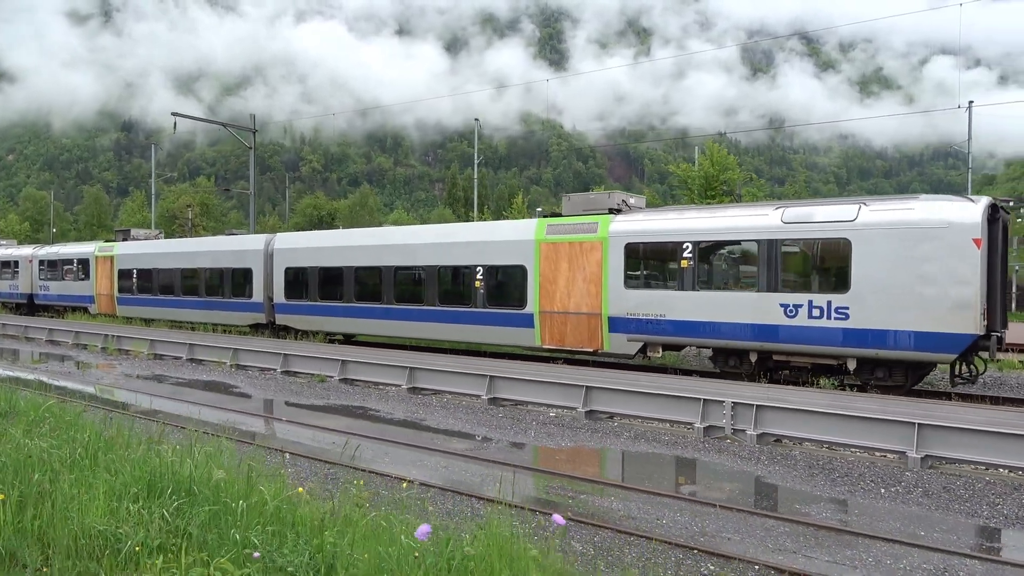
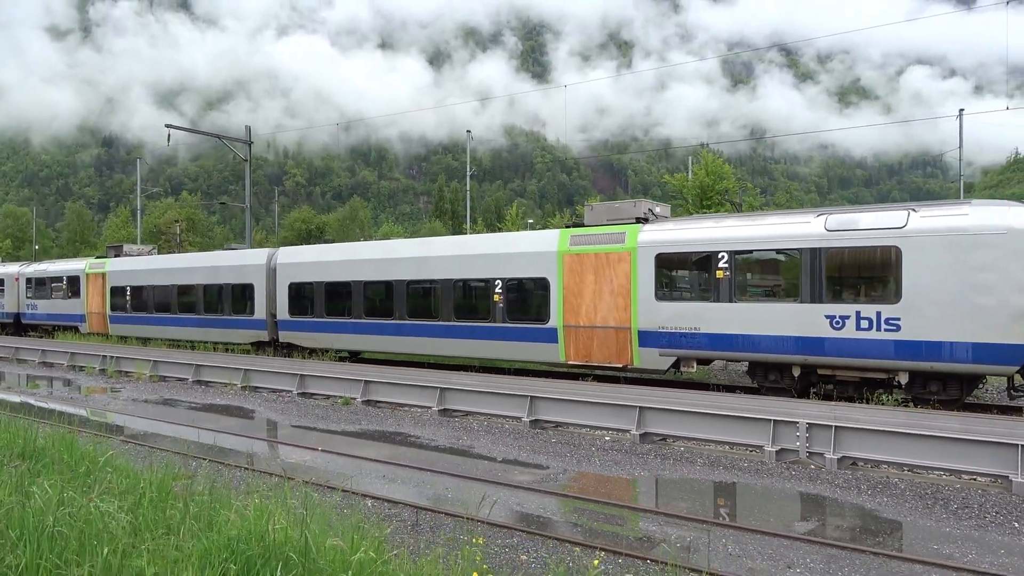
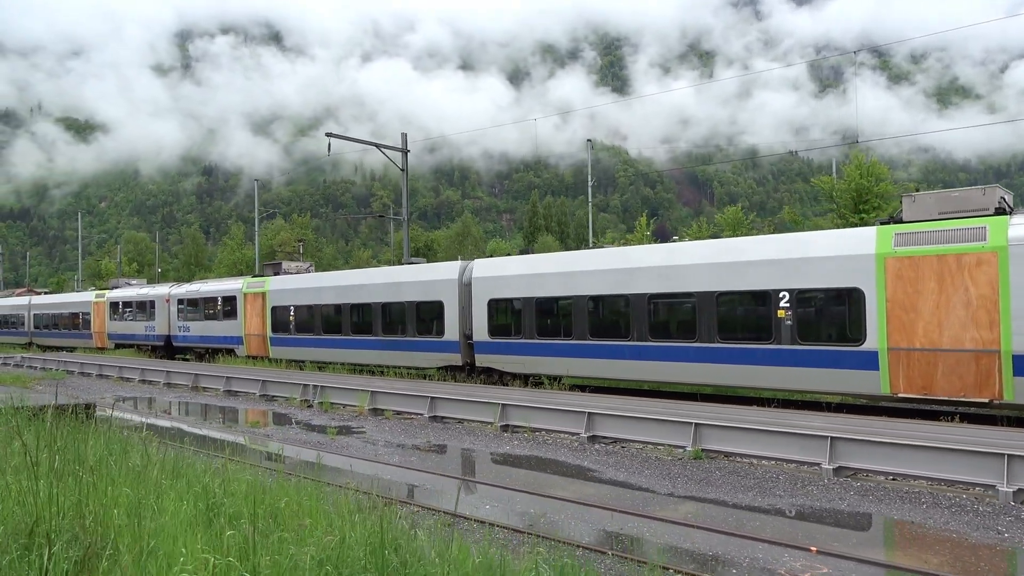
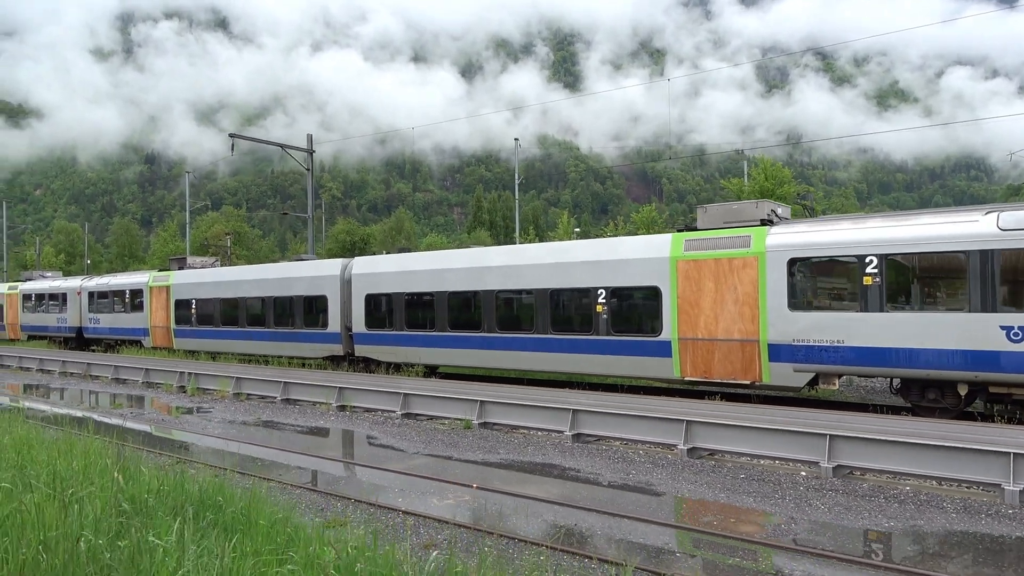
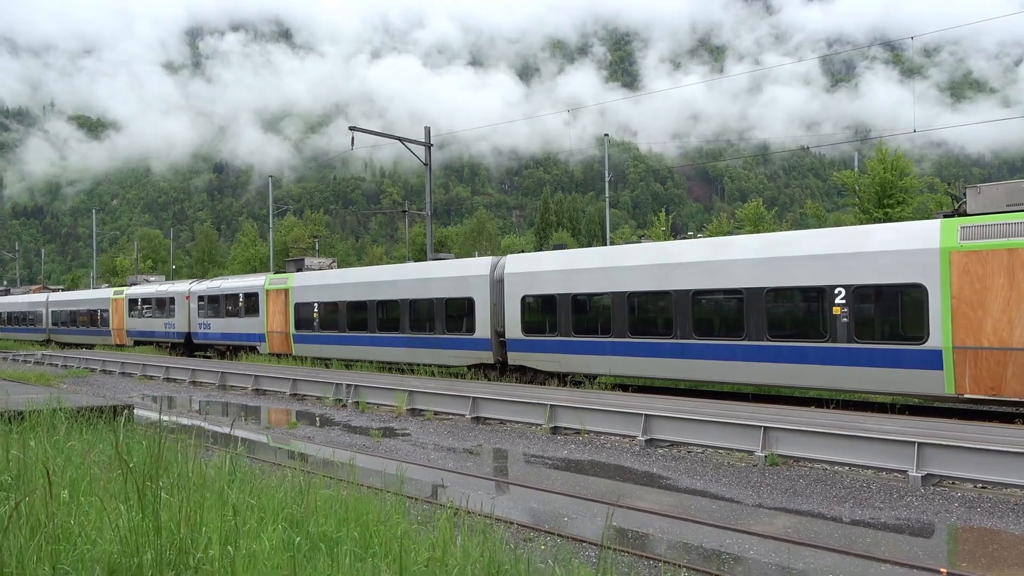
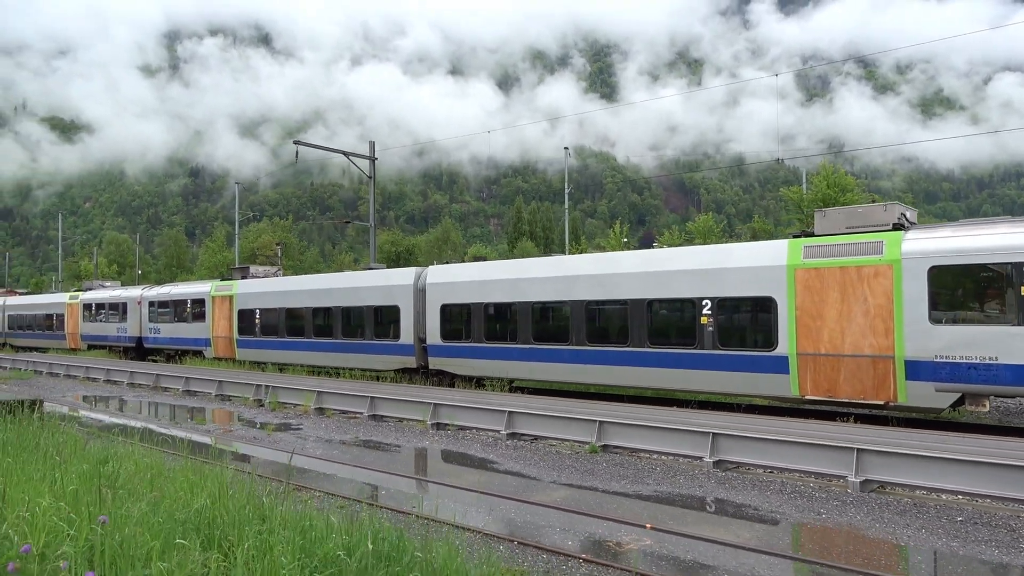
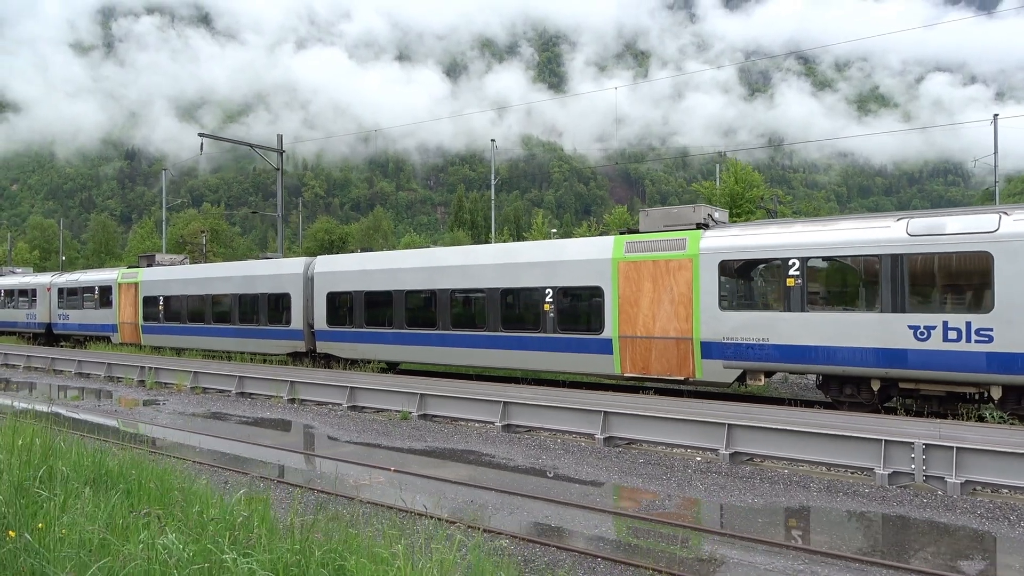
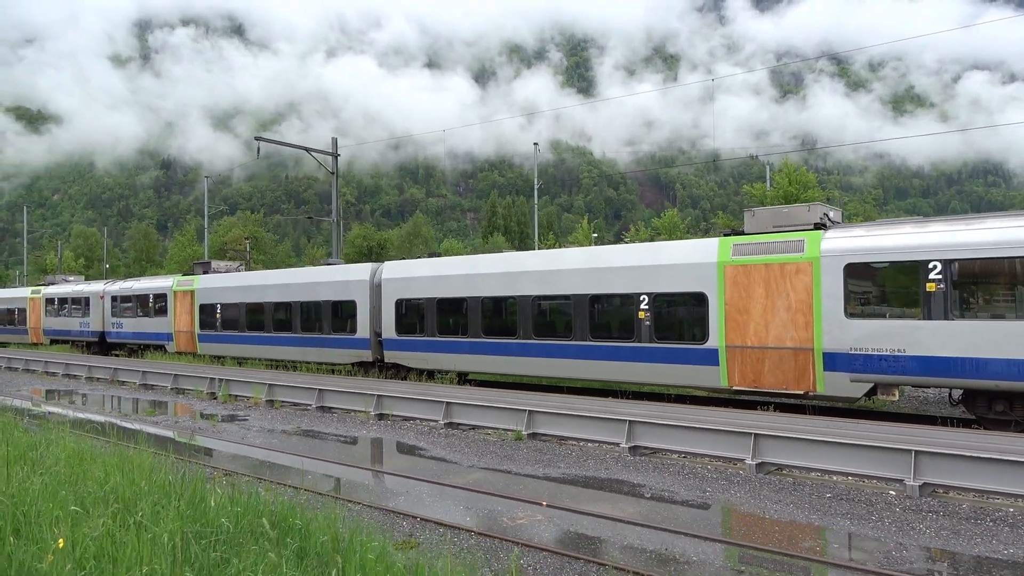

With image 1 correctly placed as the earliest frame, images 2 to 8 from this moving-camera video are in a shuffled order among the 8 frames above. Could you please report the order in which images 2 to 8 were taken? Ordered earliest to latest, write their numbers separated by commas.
2, 7, 4, 8, 6, 3, 5
